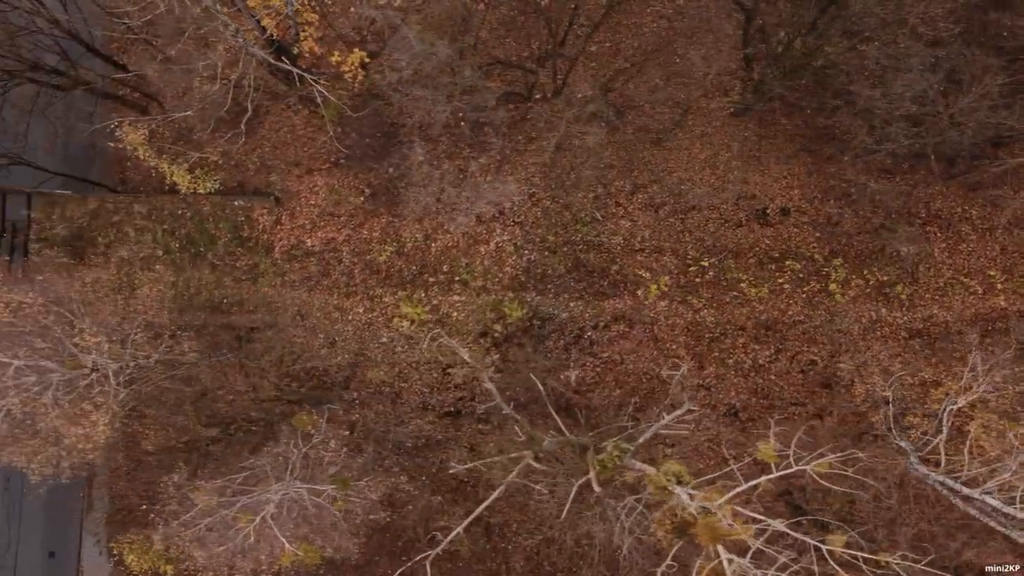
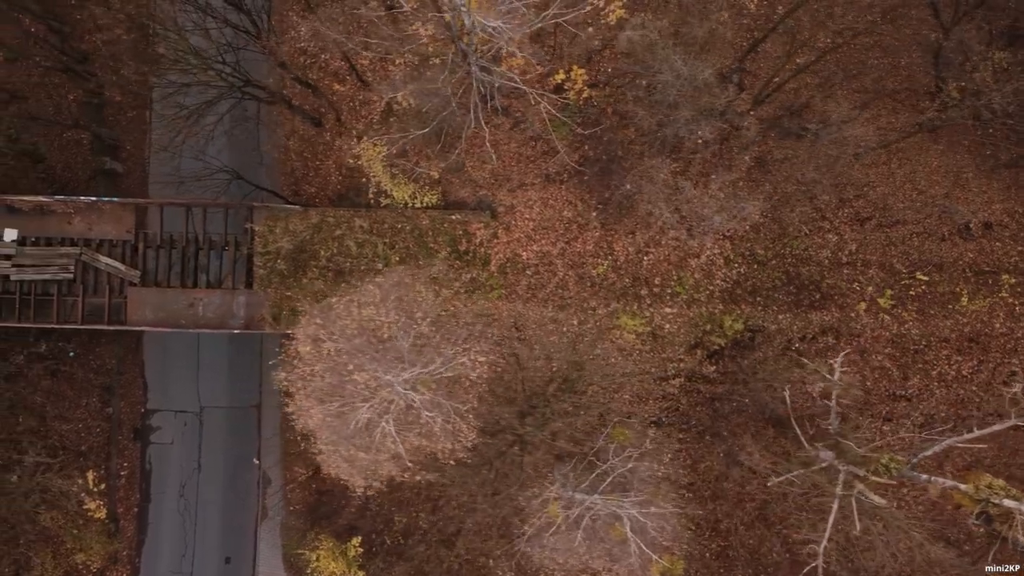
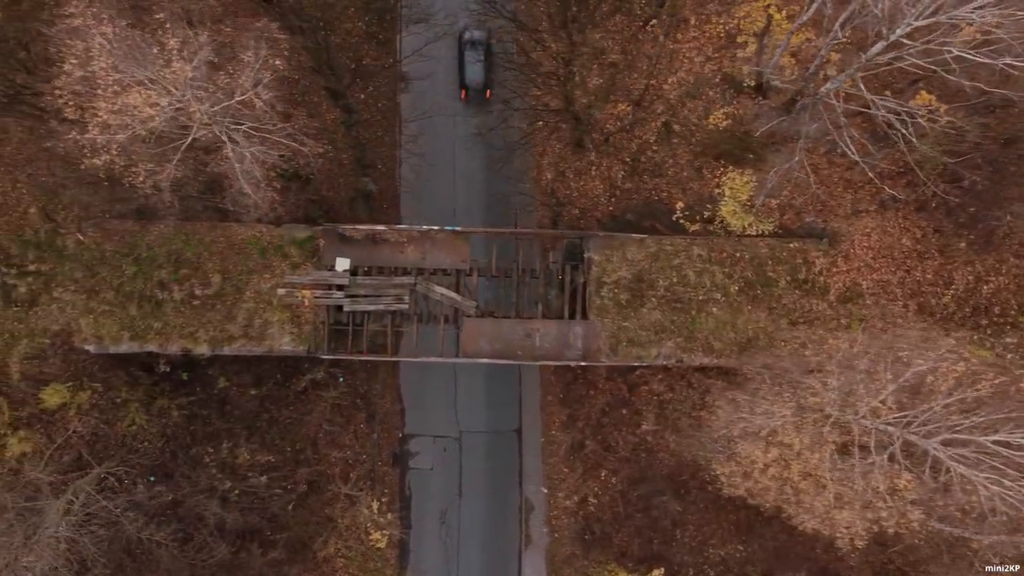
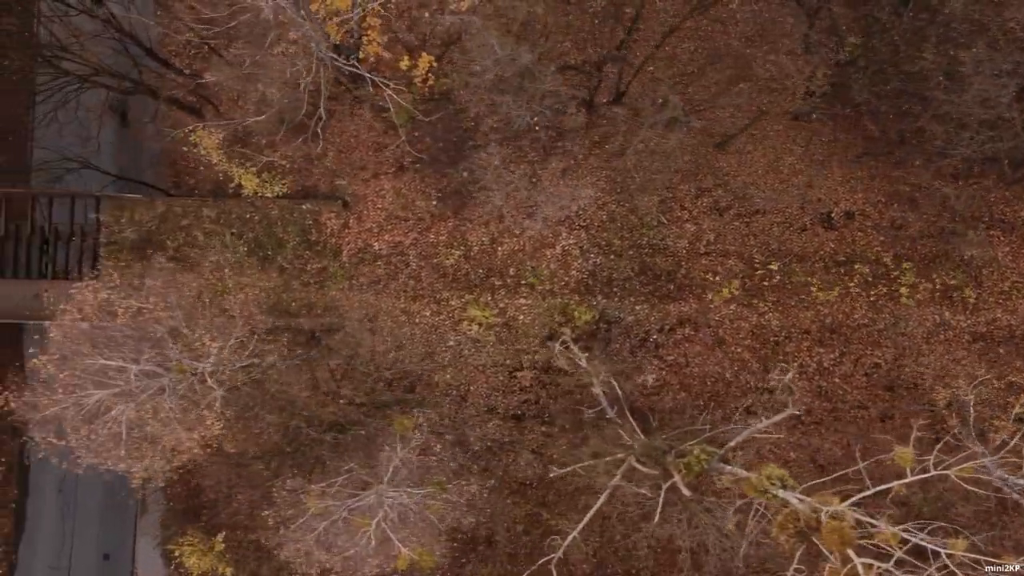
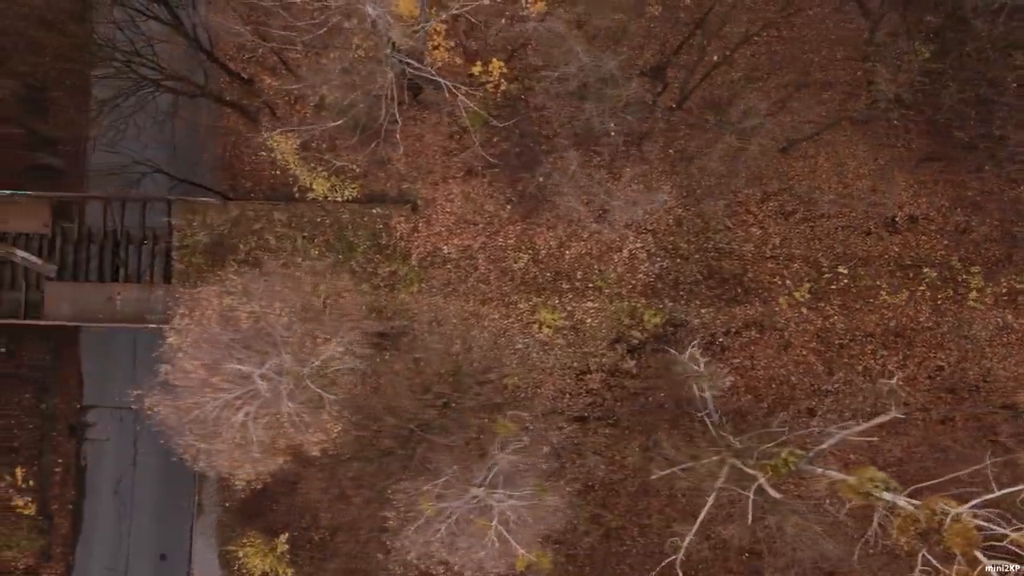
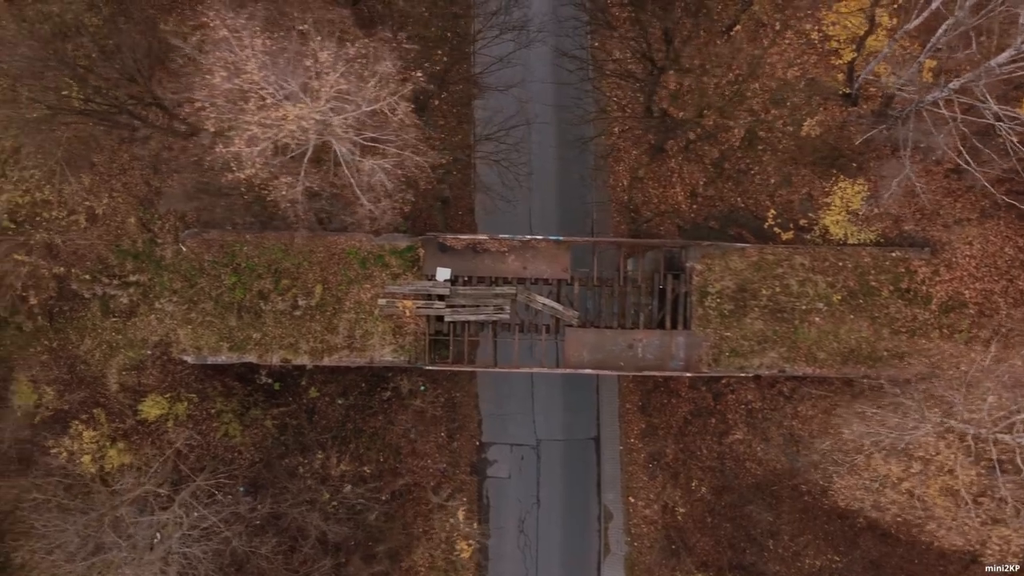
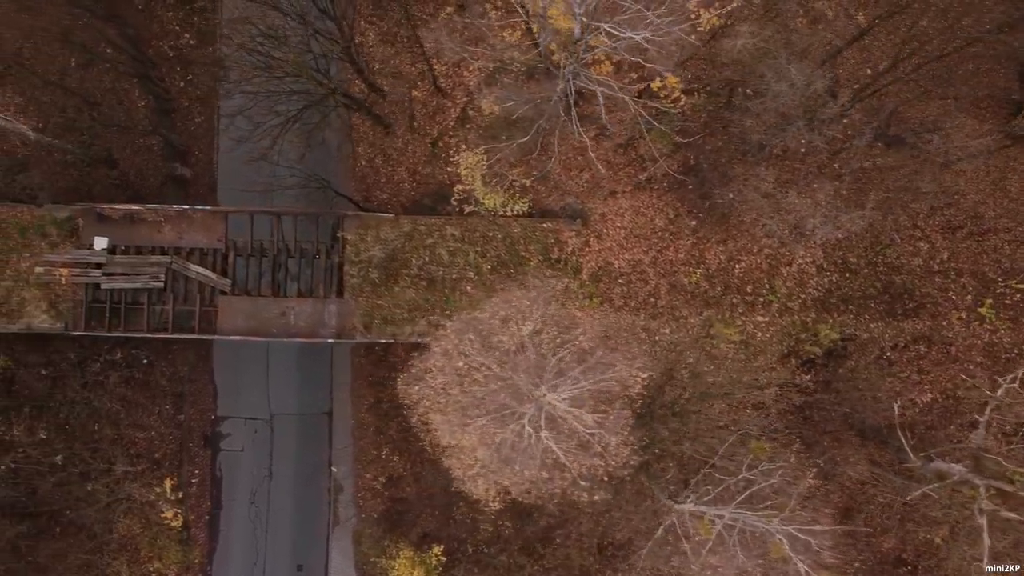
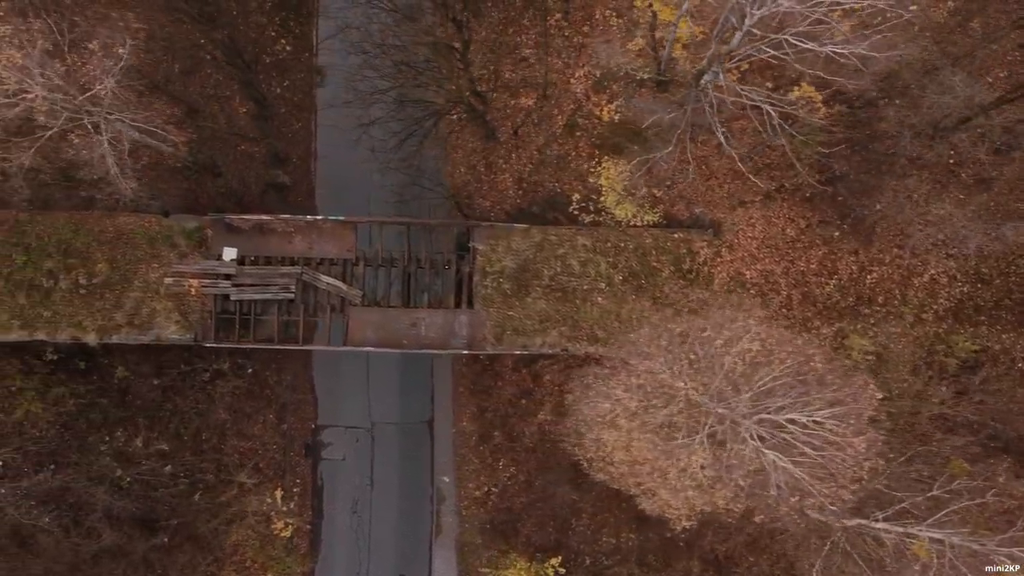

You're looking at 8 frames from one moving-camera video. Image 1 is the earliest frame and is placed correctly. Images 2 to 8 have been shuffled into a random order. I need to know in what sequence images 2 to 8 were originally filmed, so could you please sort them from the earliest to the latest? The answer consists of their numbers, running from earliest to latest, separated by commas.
4, 5, 2, 7, 8, 3, 6
